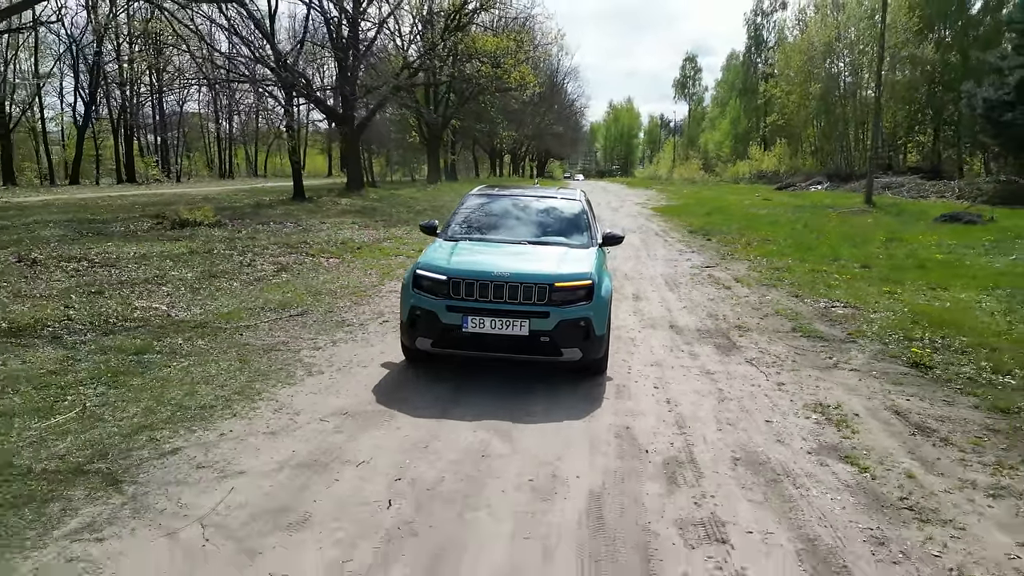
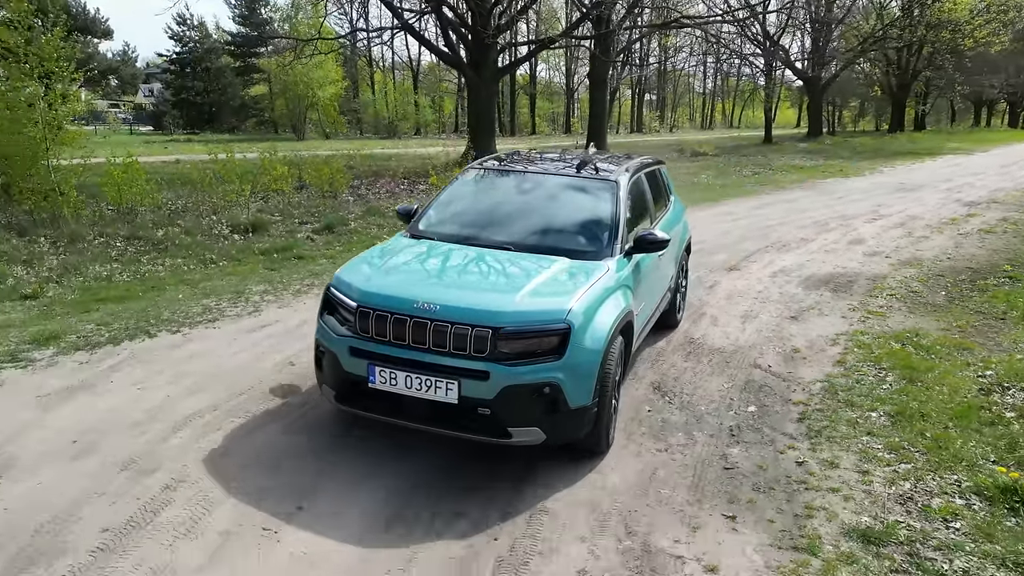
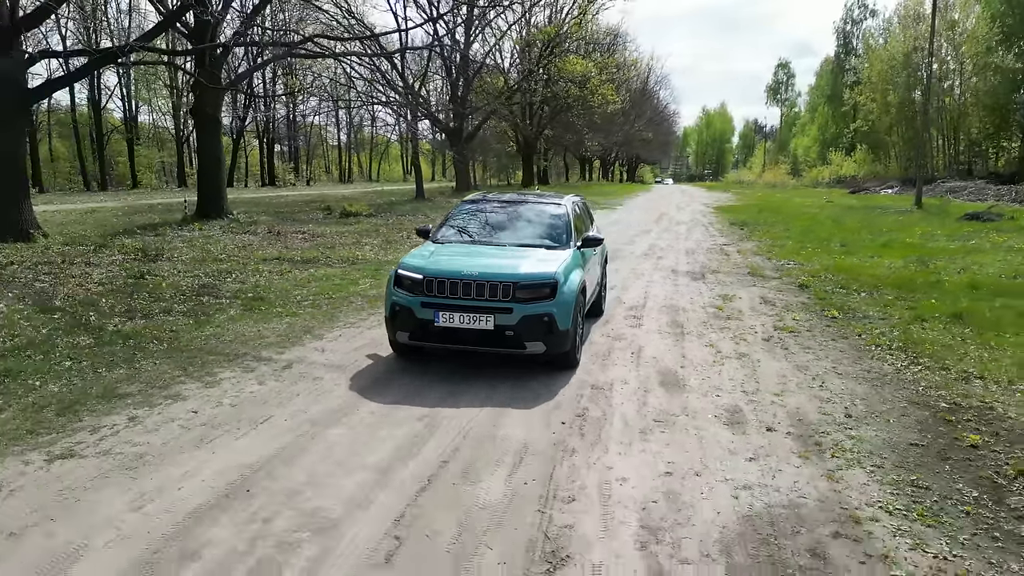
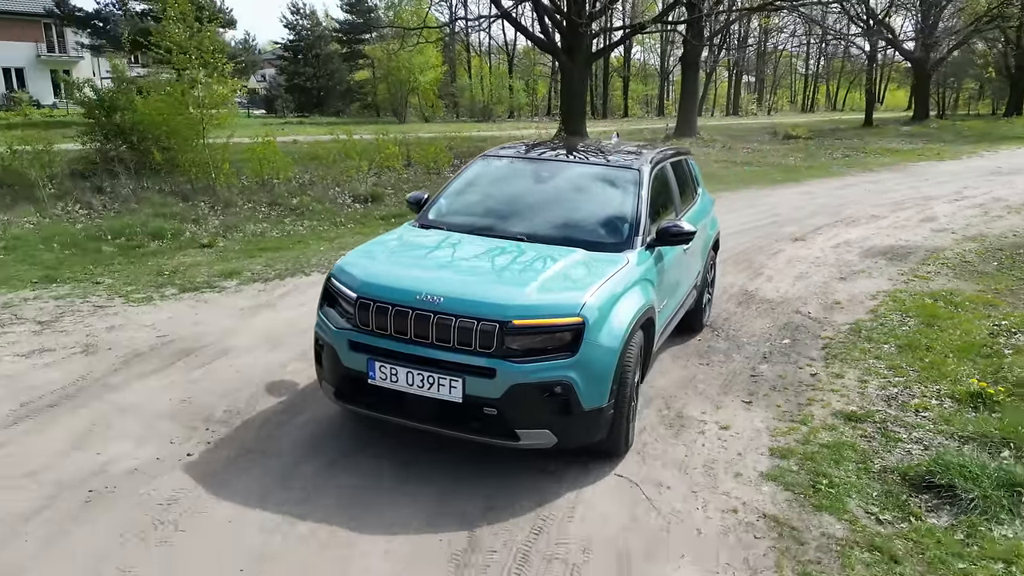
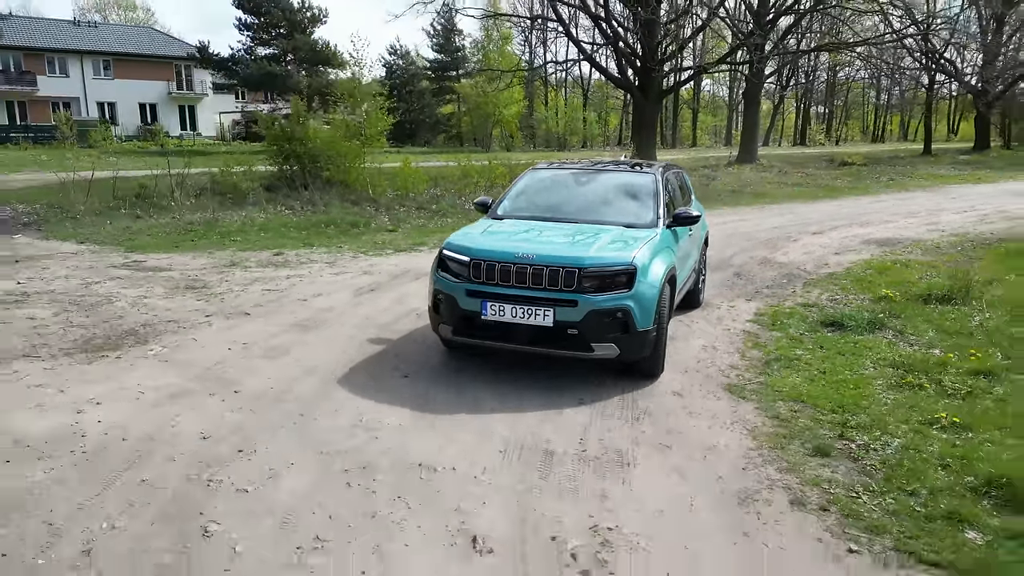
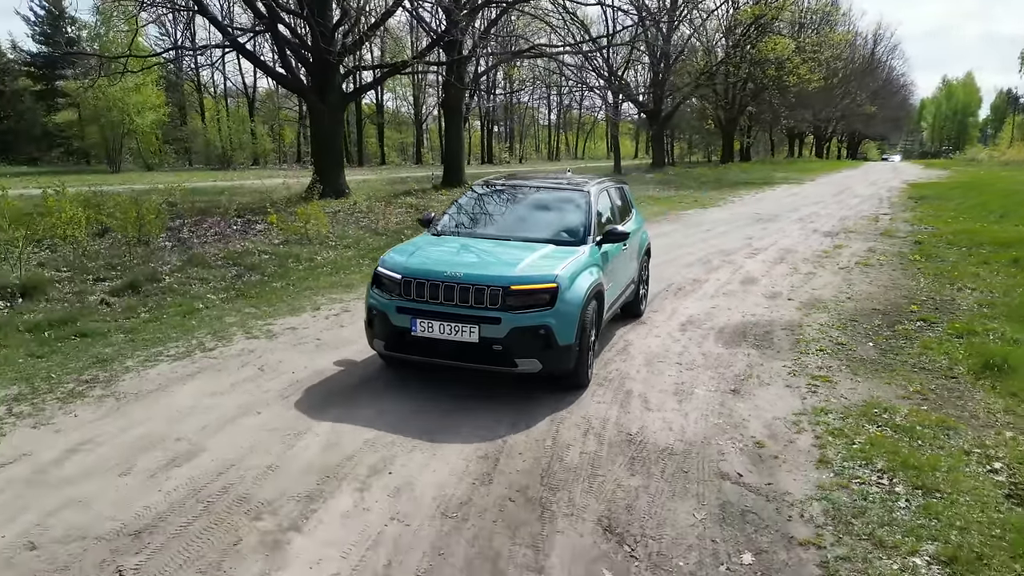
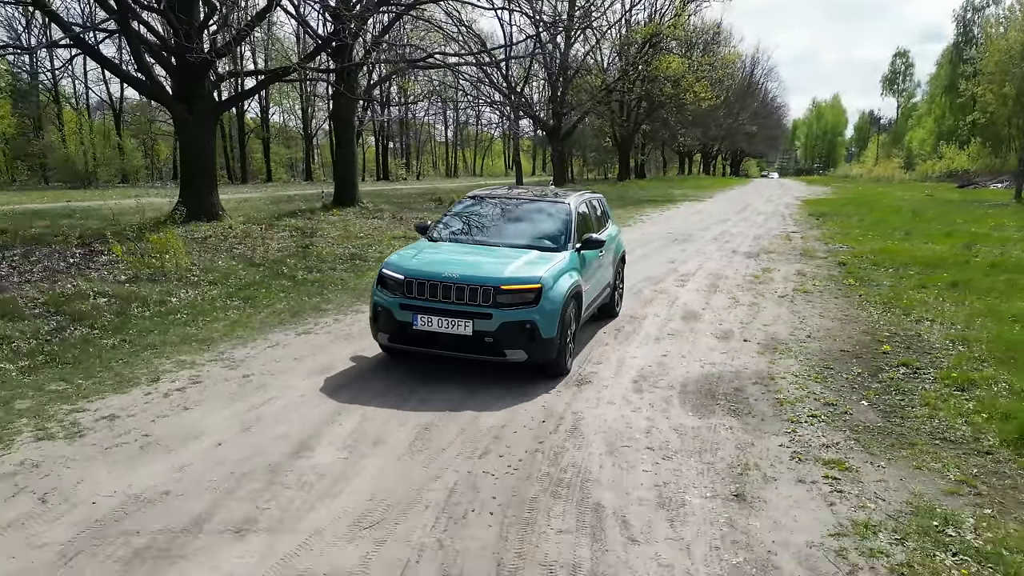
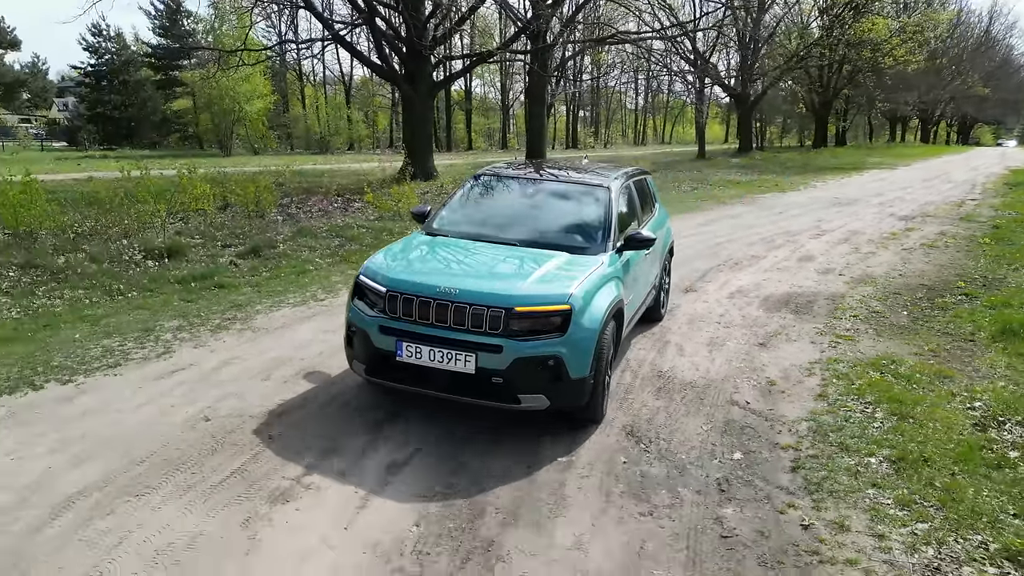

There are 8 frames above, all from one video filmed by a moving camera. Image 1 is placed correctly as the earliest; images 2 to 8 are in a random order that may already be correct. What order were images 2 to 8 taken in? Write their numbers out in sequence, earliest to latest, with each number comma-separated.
3, 7, 6, 8, 2, 4, 5
